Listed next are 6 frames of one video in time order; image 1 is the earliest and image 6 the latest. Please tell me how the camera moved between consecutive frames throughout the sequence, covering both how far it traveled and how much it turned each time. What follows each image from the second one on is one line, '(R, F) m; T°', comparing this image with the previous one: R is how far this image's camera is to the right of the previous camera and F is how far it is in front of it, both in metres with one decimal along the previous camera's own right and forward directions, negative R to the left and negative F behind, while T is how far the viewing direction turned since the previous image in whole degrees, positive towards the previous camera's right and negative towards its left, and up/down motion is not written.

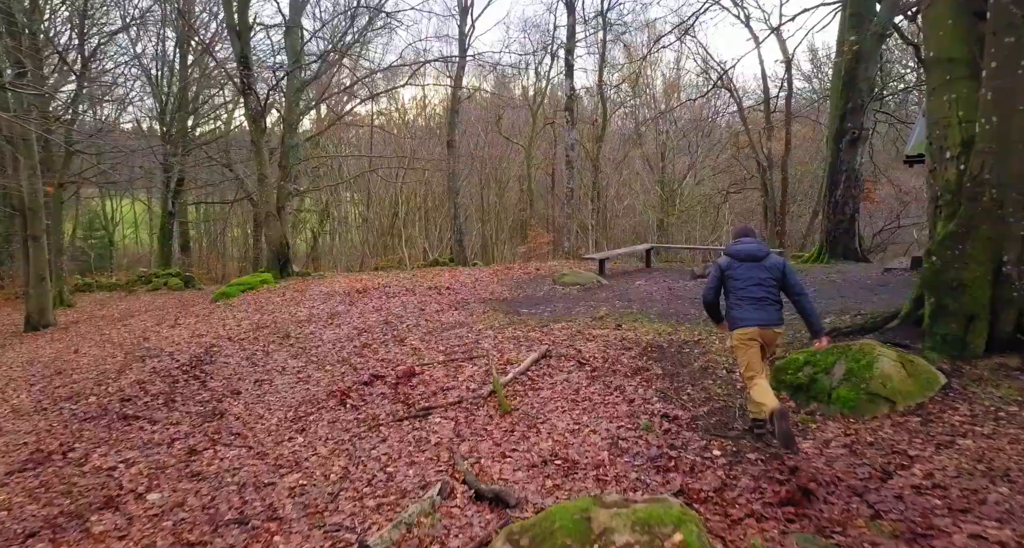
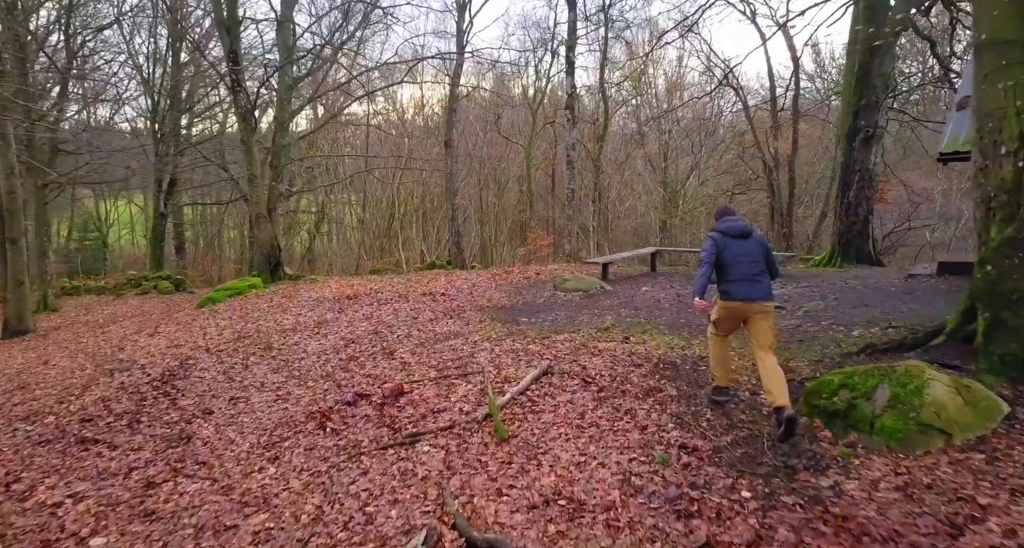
(0.0, +0.5) m; 0°
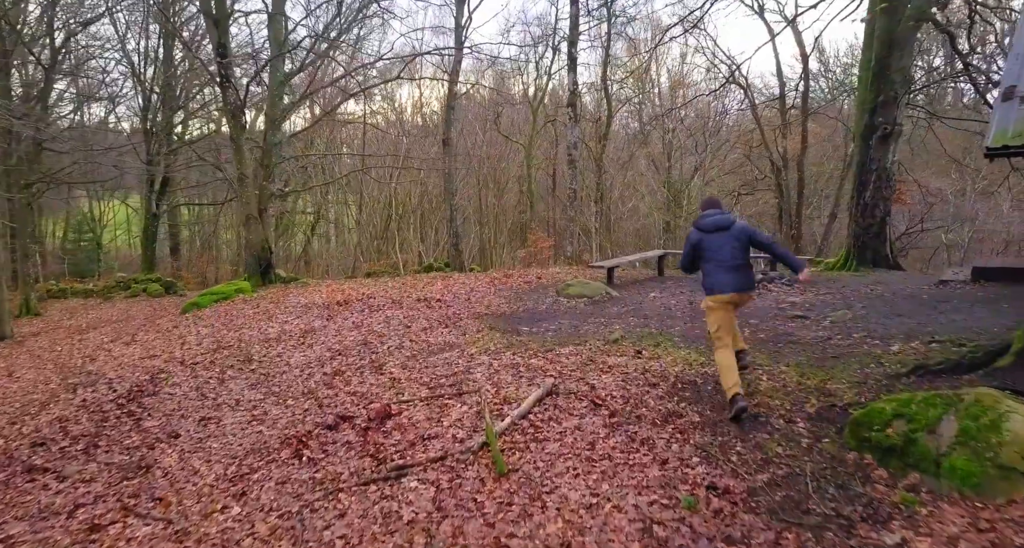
(0.0, +0.5) m; 0°
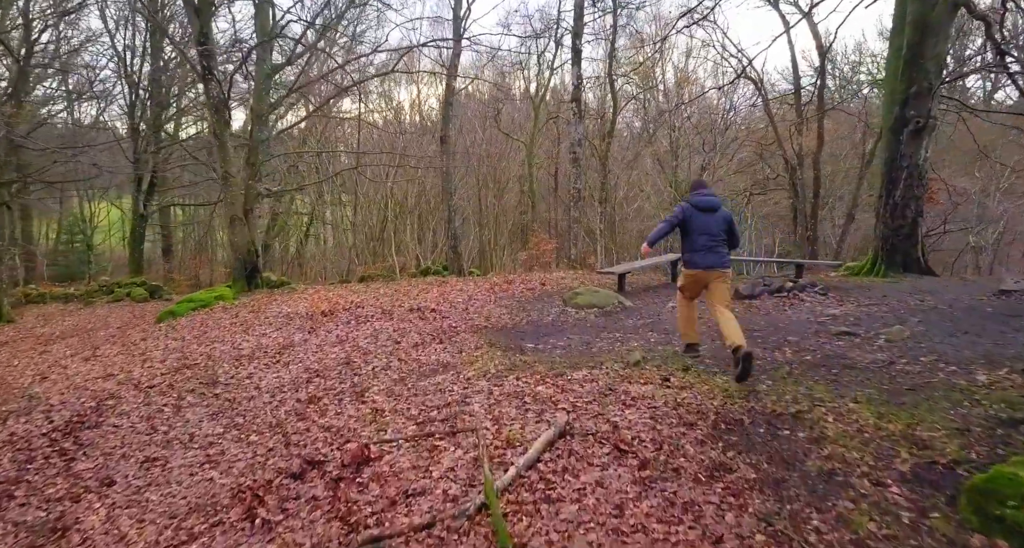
(0.0, +0.8) m; 0°
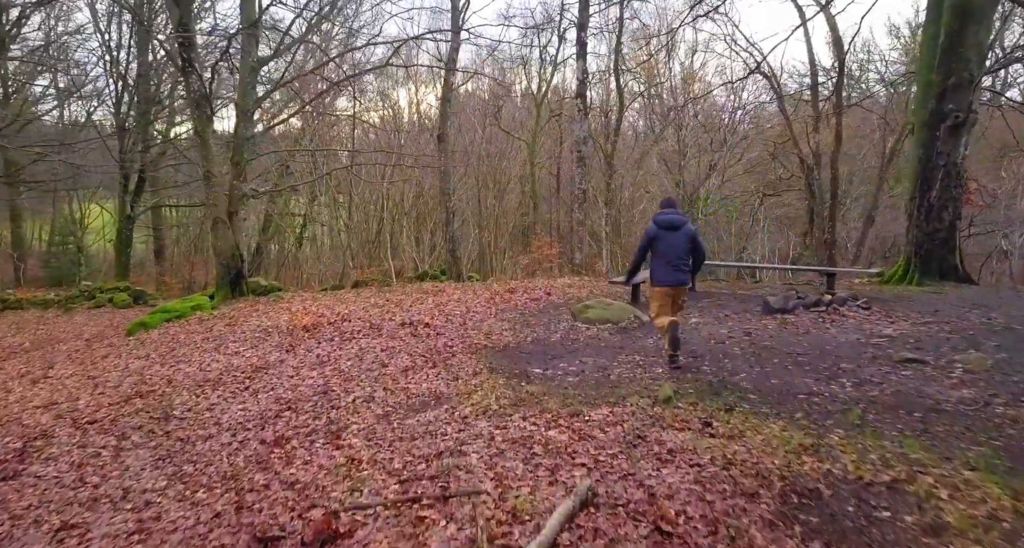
(0.0, +0.8) m; 0°
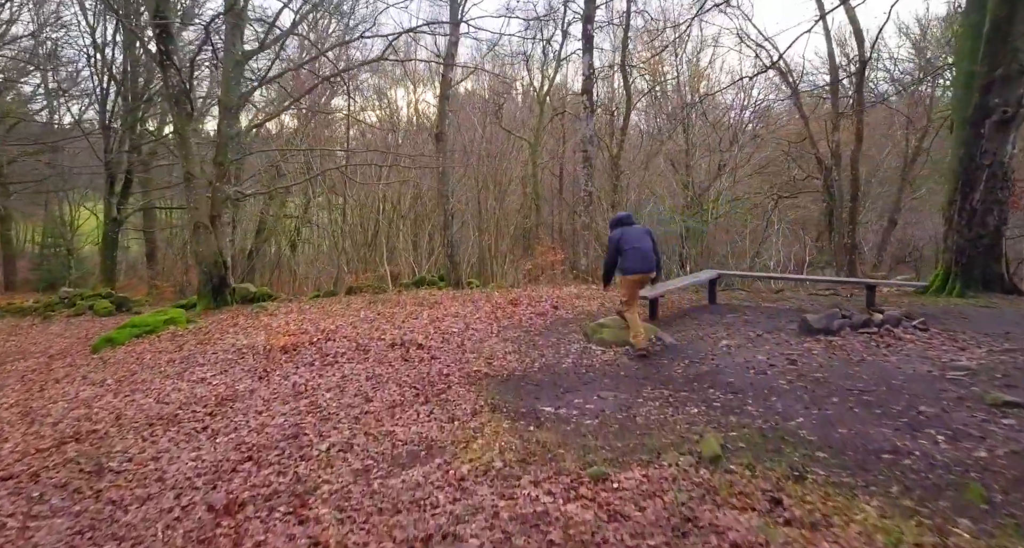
(0.0, +0.8) m; 0°
